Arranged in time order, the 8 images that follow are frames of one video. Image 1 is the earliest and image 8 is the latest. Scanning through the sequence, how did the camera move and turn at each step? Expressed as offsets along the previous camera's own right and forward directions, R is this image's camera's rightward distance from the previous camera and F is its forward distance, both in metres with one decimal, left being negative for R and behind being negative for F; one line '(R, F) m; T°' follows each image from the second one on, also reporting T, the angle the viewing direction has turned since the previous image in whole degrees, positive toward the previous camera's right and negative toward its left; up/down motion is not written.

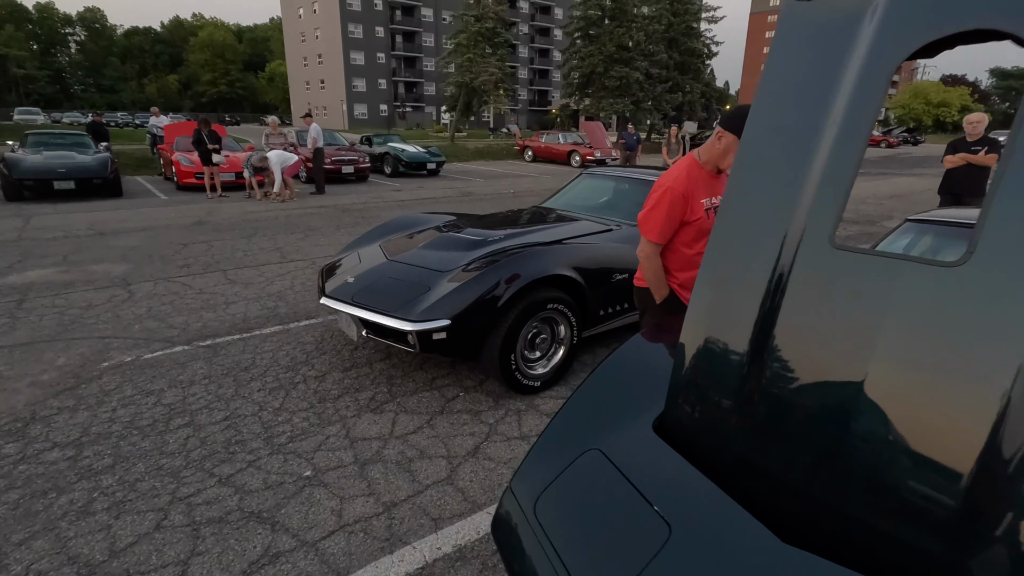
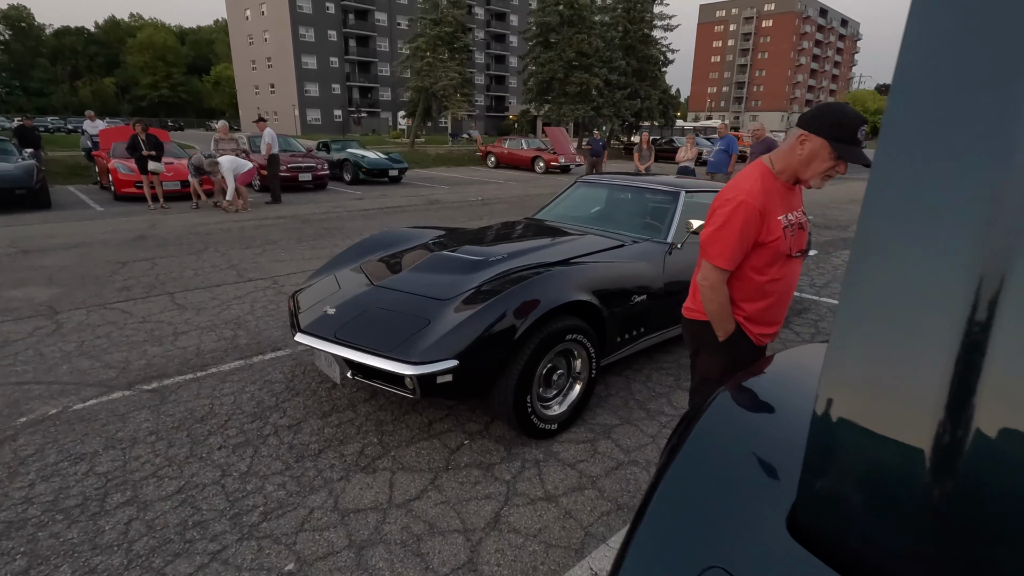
(-0.3, +0.5) m; +4°
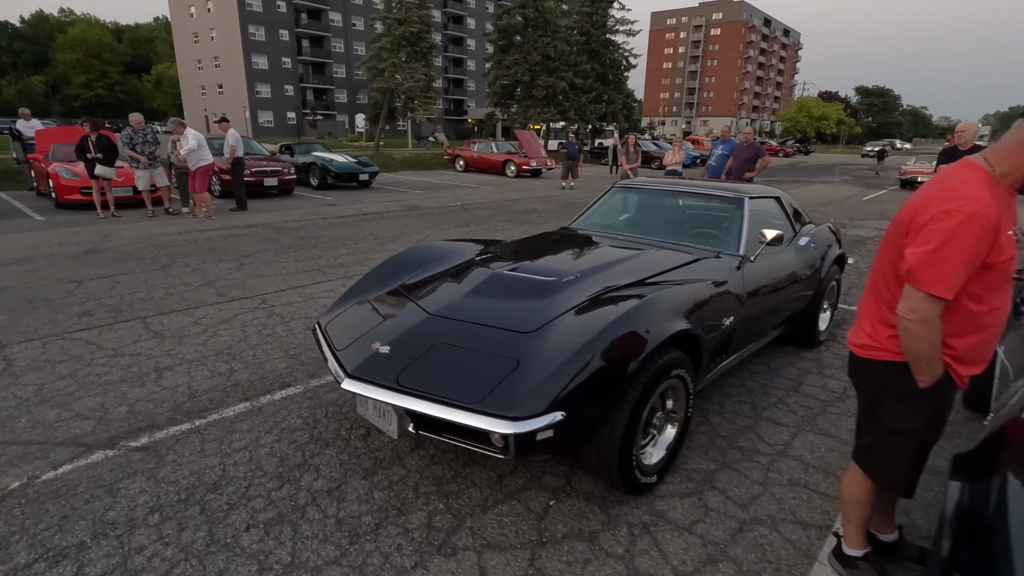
(-0.6, +0.5) m; +4°
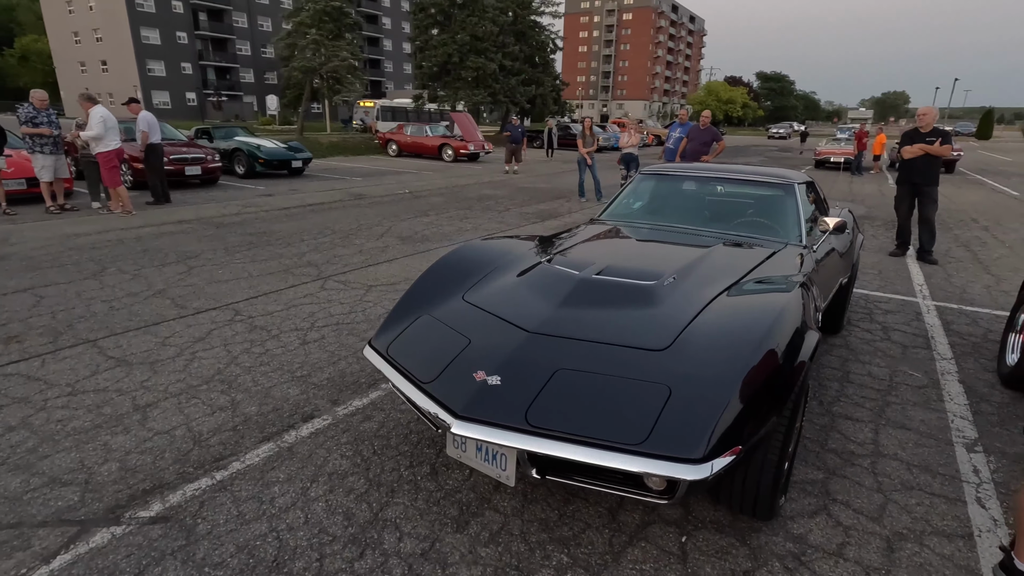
(-0.8, +0.4) m; +8°
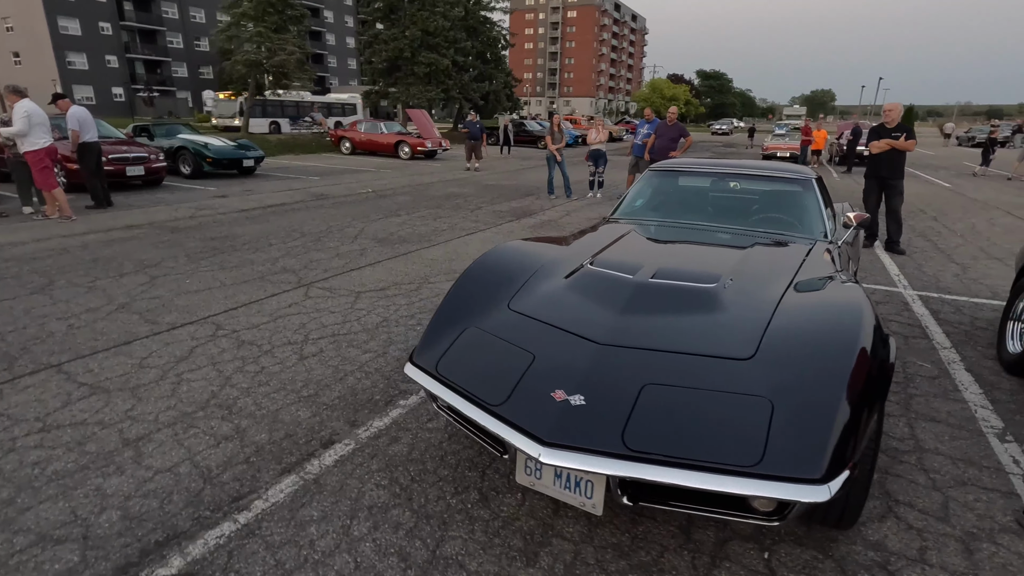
(-0.4, +0.2) m; +5°
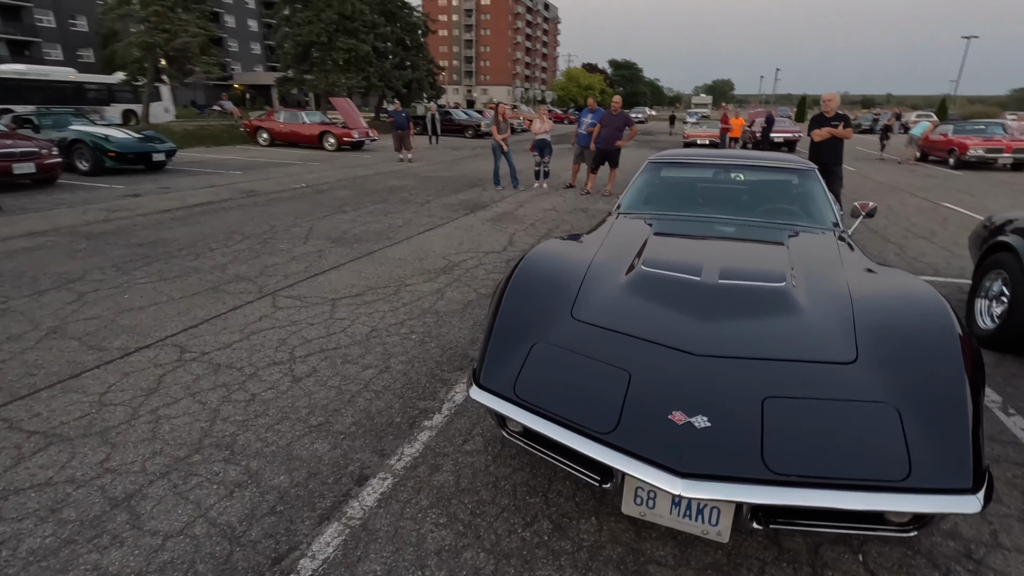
(-0.6, +0.3) m; +8°
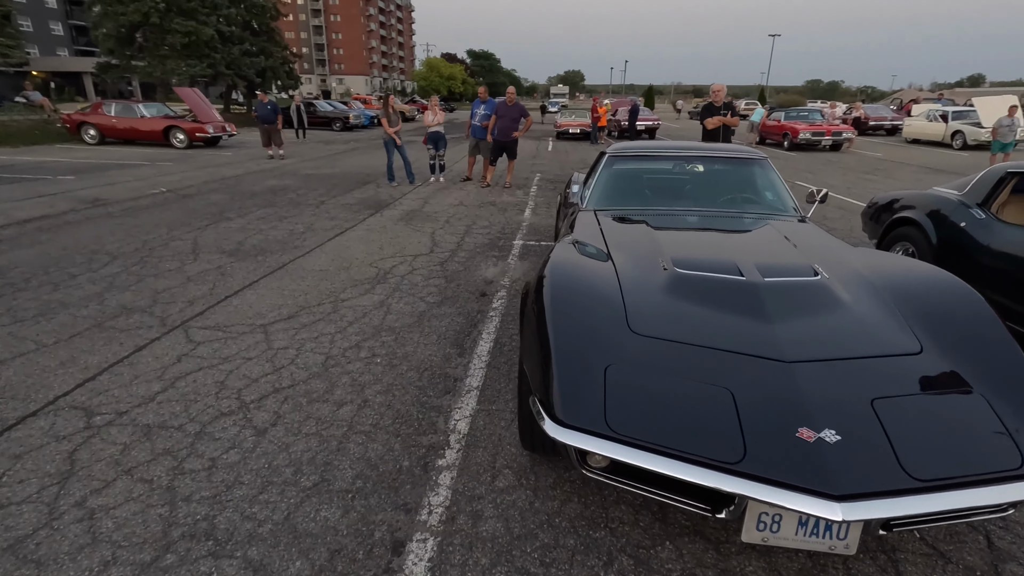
(-0.6, +0.3) m; +13°
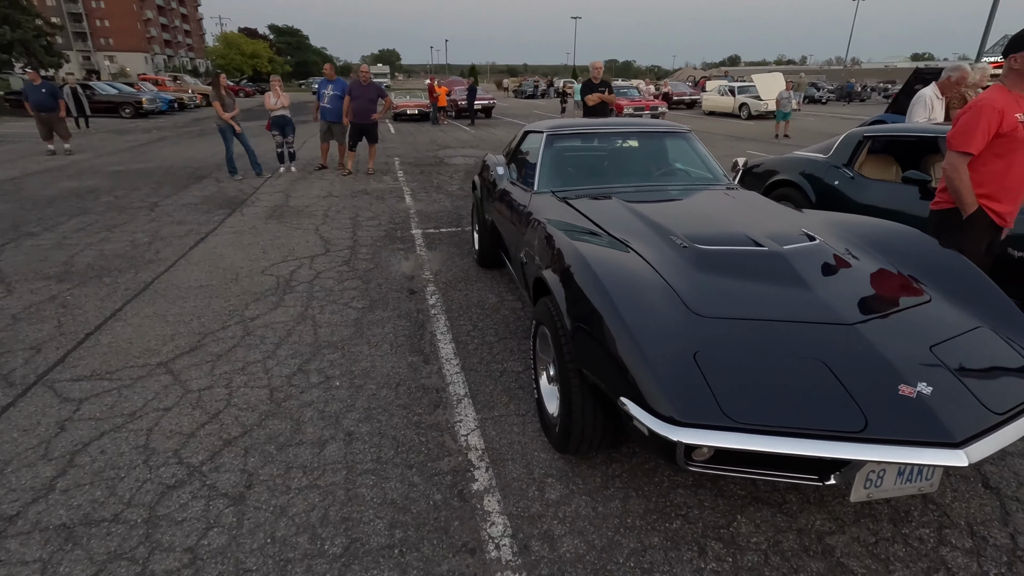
(-0.7, +0.3) m; +17°
